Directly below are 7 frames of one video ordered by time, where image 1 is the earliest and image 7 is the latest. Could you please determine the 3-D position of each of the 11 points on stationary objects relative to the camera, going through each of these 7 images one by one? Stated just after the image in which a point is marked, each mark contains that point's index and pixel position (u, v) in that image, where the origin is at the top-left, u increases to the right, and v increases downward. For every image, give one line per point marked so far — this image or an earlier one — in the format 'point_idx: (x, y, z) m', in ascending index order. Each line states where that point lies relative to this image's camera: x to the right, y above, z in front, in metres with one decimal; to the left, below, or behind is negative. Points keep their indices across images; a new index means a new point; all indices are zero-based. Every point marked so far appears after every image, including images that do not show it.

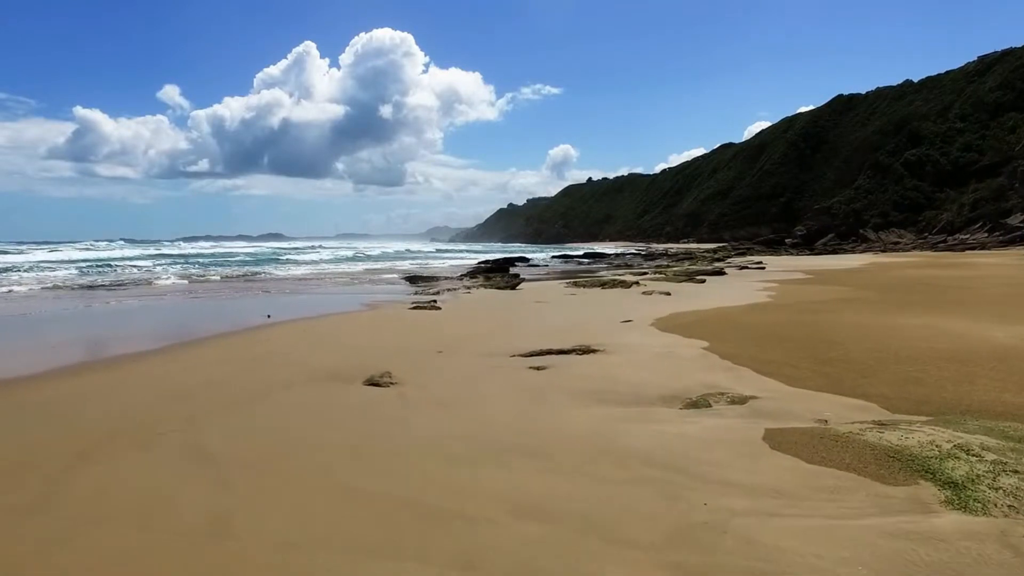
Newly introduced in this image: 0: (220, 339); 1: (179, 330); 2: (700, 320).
0: (-7.6, -1.3, +15.7) m
1: (-10.5, -1.1, +19.4) m
2: (+3.7, -0.6, +12.1) m
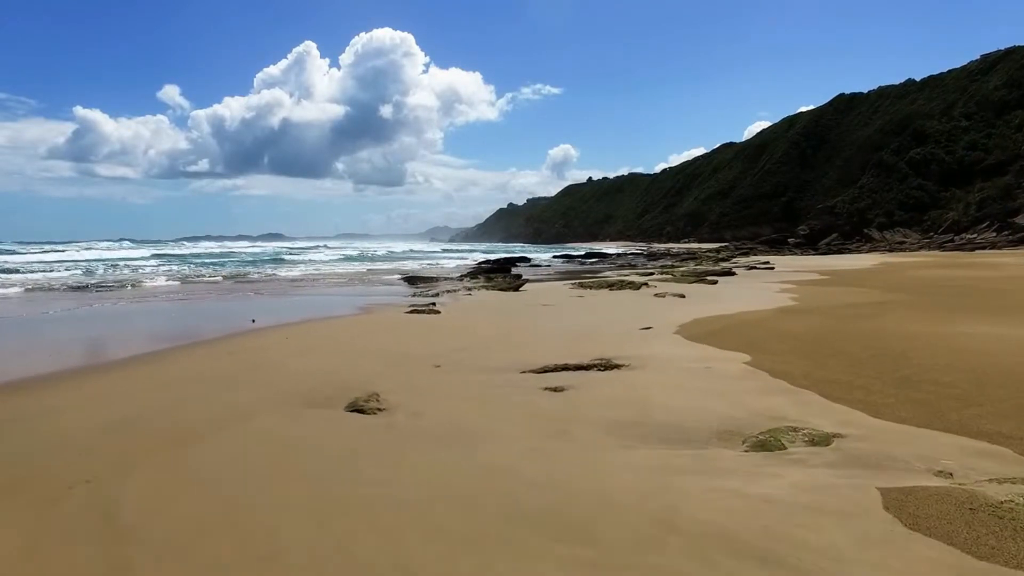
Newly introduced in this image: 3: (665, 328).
0: (-7.5, -1.3, +14.5) m
1: (-10.4, -1.2, +18.2) m
2: (+3.8, -0.7, +10.9) m
3: (+2.7, -0.7, +11.0) m
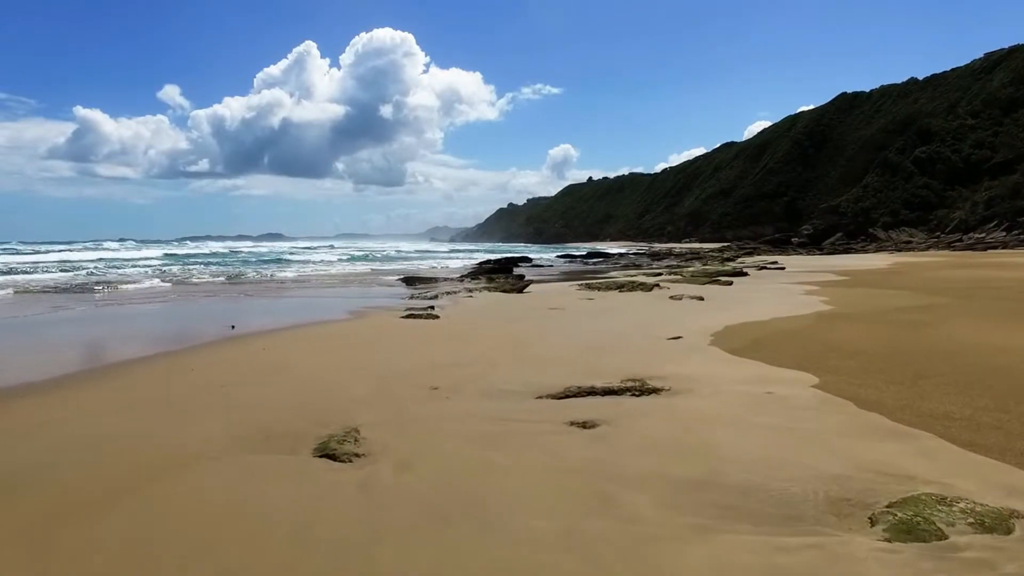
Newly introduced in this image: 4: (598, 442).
0: (-7.4, -1.4, +13.1) m
1: (-10.2, -1.2, +16.8) m
2: (+4.0, -0.8, +9.4) m
3: (+2.9, -0.8, +9.6) m
4: (+0.6, -1.2, +4.7) m
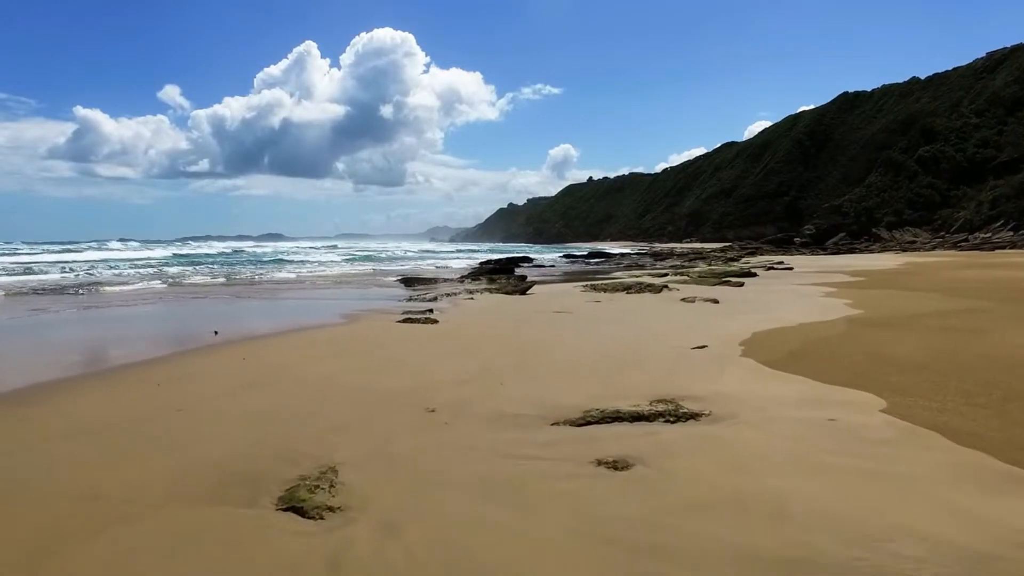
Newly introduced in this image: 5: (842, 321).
0: (-7.3, -1.4, +12.1) m
1: (-10.1, -1.3, +15.8) m
2: (+4.0, -0.8, +8.5) m
3: (+3.0, -0.8, +8.6) m
4: (+0.7, -1.2, +3.7) m
5: (+5.9, -0.6, +11.0) m
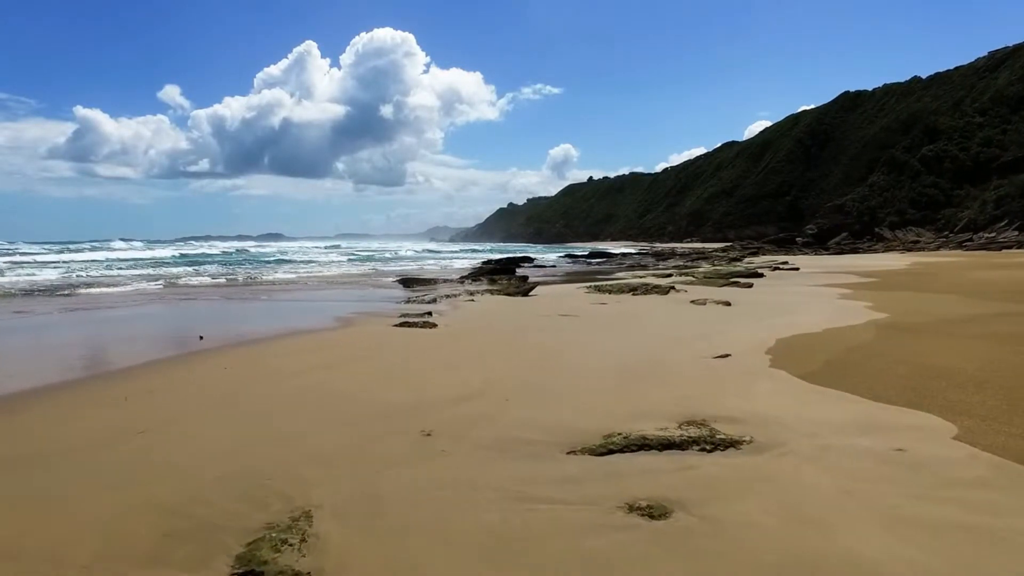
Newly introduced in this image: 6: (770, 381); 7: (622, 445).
0: (-7.2, -1.5, +11.4) m
1: (-10.1, -1.3, +15.1) m
2: (+4.1, -0.8, +7.7) m
3: (+3.0, -0.9, +7.9) m
4: (+0.8, -1.3, +3.0) m
5: (+6.0, -0.6, +10.3) m
6: (+2.7, -1.0, +6.4) m
7: (+0.8, -1.1, +4.4) m
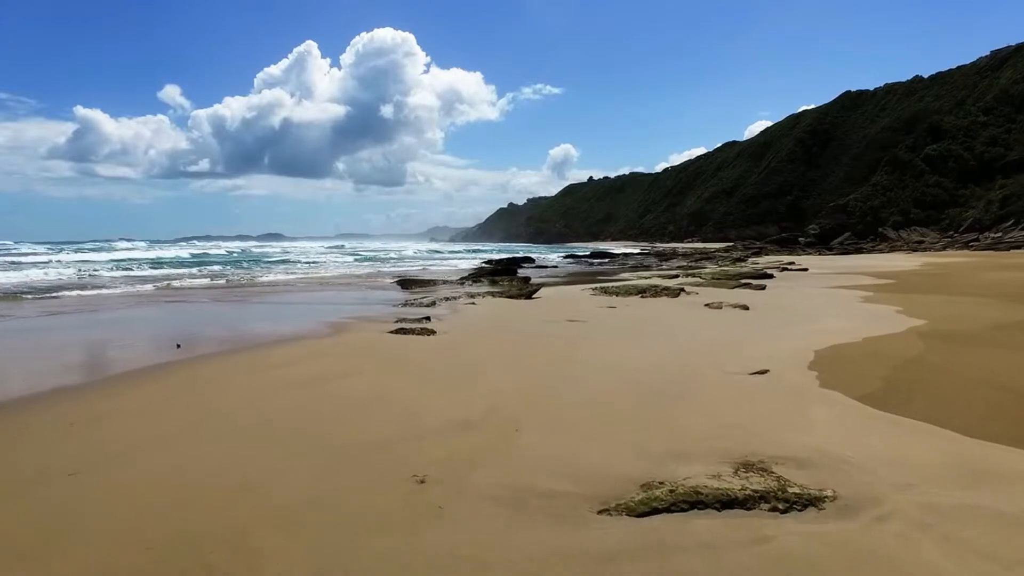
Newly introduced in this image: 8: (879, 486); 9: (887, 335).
0: (-7.1, -1.5, +10.4) m
1: (-10.0, -1.4, +14.1) m
2: (+4.2, -0.9, +6.8) m
3: (+3.1, -1.0, +6.9) m
4: (+0.9, -1.3, +2.0) m
5: (+6.1, -0.7, +9.3) m
6: (+2.8, -1.1, +5.4) m
7: (+0.9, -1.2, +3.4) m
8: (+2.2, -1.2, +3.6) m
9: (+5.9, -0.7, +9.4) m
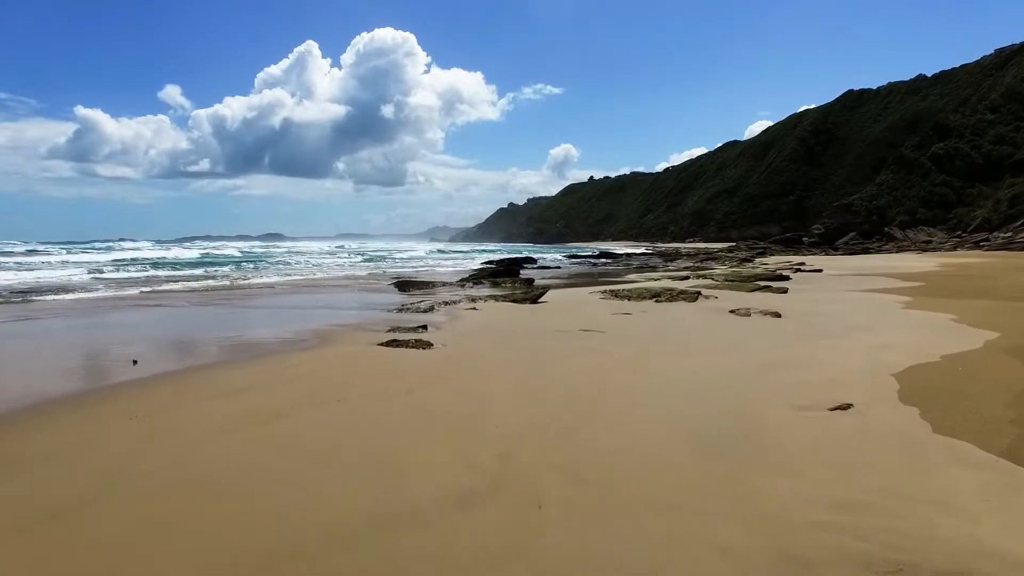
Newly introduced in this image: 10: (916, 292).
0: (-7.0, -1.6, +9.0) m
1: (-9.8, -1.5, +12.6) m
2: (+4.3, -1.0, +5.3) m
3: (+3.3, -1.1, +5.4) m
4: (+1.0, -1.5, +0.5) m
5: (+6.2, -0.8, +7.8) m
6: (+2.9, -1.2, +3.9) m
7: (+1.0, -1.3, +2.0) m
8: (+2.3, -1.3, +2.1) m
9: (+6.0, -0.8, +7.9) m
10: (+12.8, -0.1, +19.1) m
